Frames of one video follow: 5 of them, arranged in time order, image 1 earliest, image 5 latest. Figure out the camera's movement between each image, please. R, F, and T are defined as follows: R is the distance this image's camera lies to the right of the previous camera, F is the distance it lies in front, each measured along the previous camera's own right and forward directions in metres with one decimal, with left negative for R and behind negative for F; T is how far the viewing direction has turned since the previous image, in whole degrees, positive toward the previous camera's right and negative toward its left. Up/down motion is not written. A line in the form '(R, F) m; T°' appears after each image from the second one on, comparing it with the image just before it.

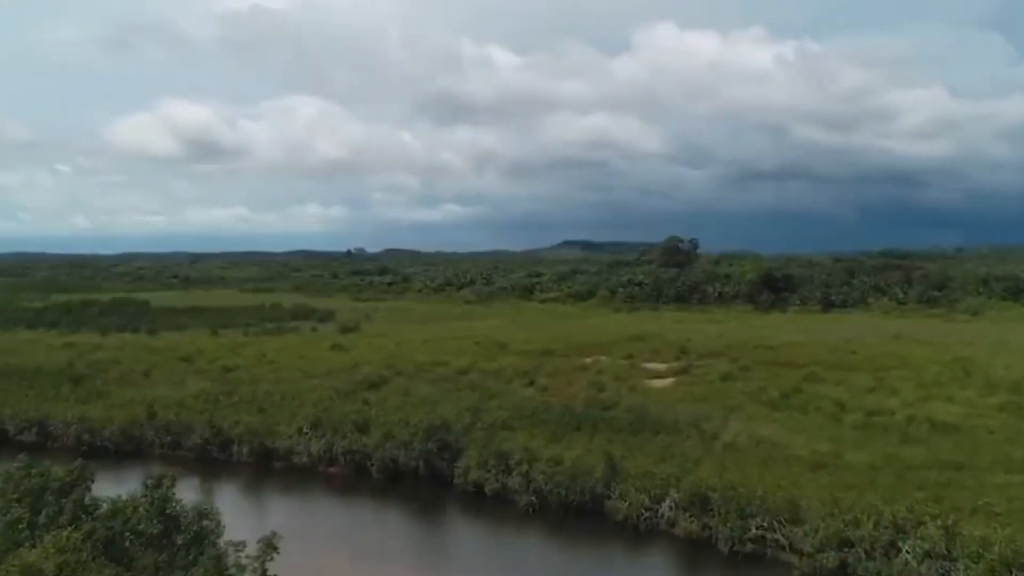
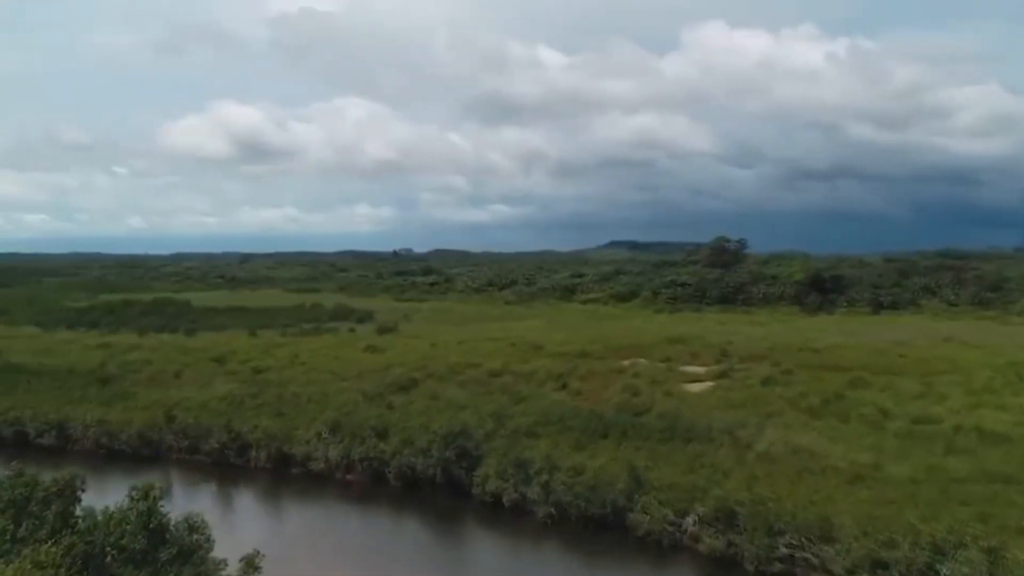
(+0.8, +1.3) m; -3°
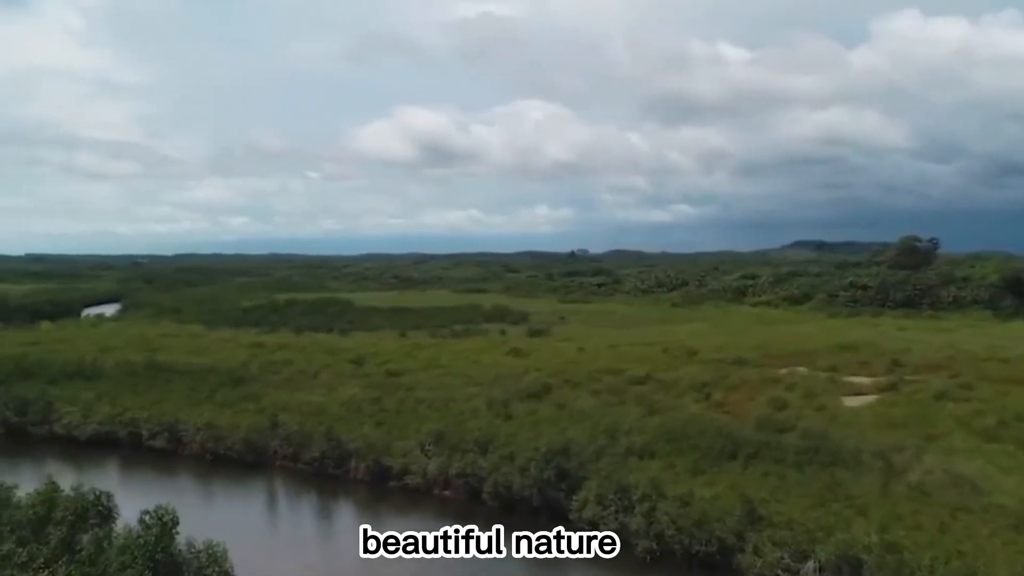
(+1.9, +3.1) m; -10°
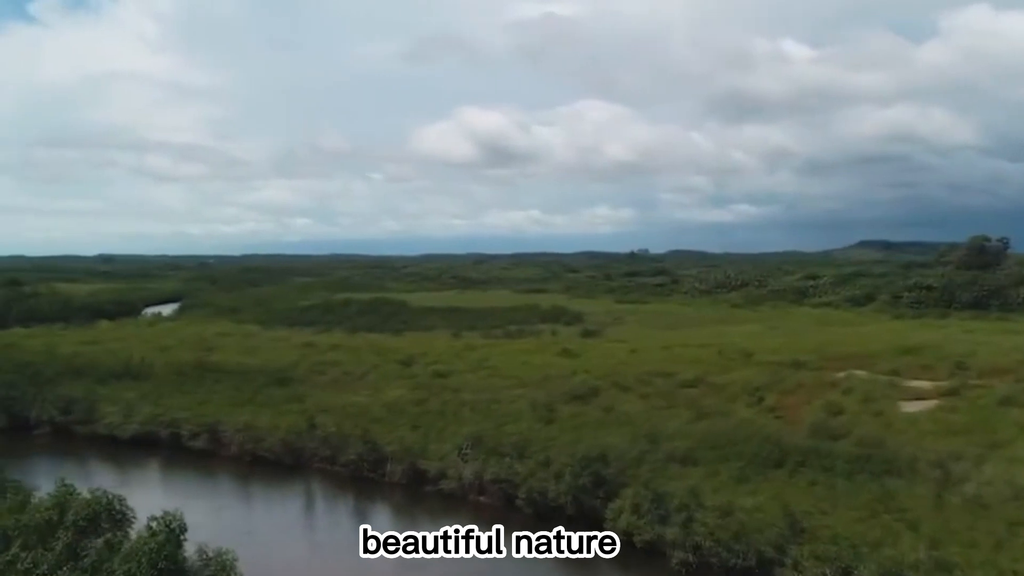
(+0.7, +0.8) m; -3°
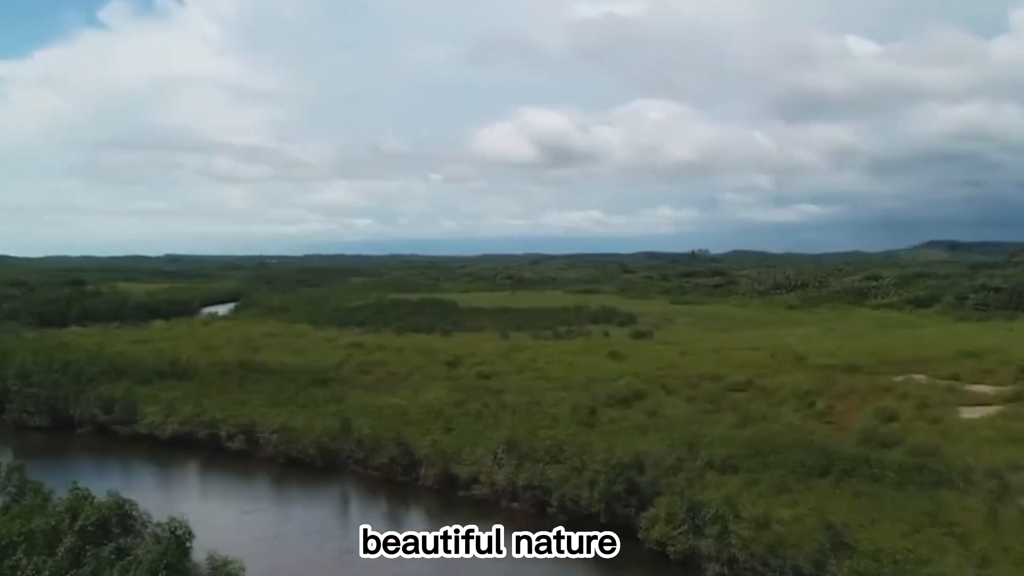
(+0.7, +0.8) m; -3°
